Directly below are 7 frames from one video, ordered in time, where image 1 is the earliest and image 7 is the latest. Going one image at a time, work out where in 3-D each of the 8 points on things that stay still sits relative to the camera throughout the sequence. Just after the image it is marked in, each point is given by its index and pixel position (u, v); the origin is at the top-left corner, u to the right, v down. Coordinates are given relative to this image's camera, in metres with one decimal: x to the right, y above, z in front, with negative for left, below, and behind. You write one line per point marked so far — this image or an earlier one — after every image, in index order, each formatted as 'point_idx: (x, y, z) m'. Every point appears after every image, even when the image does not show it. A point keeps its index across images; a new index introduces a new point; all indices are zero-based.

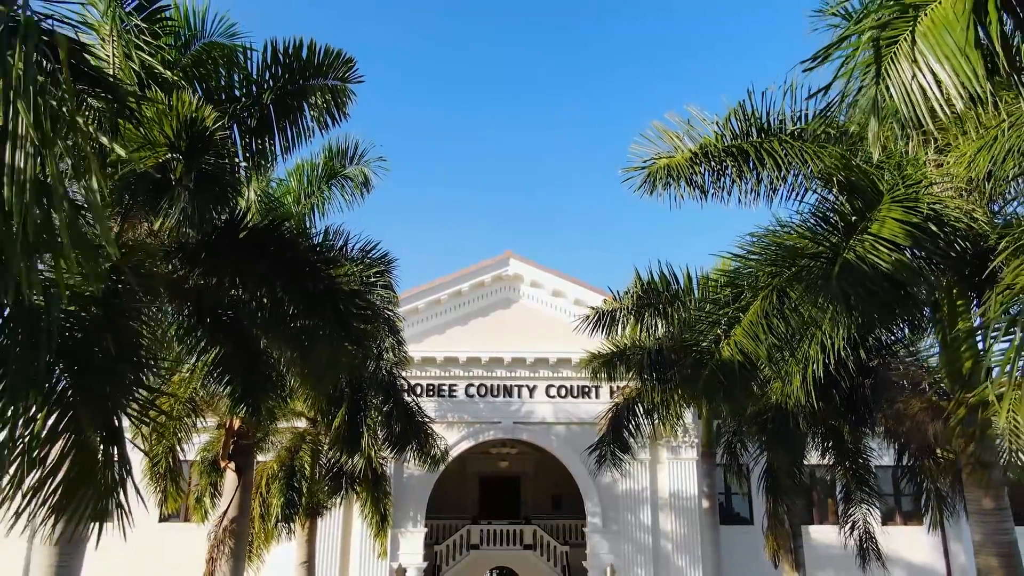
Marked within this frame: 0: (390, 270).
0: (-2.0, +0.4, +12.6) m
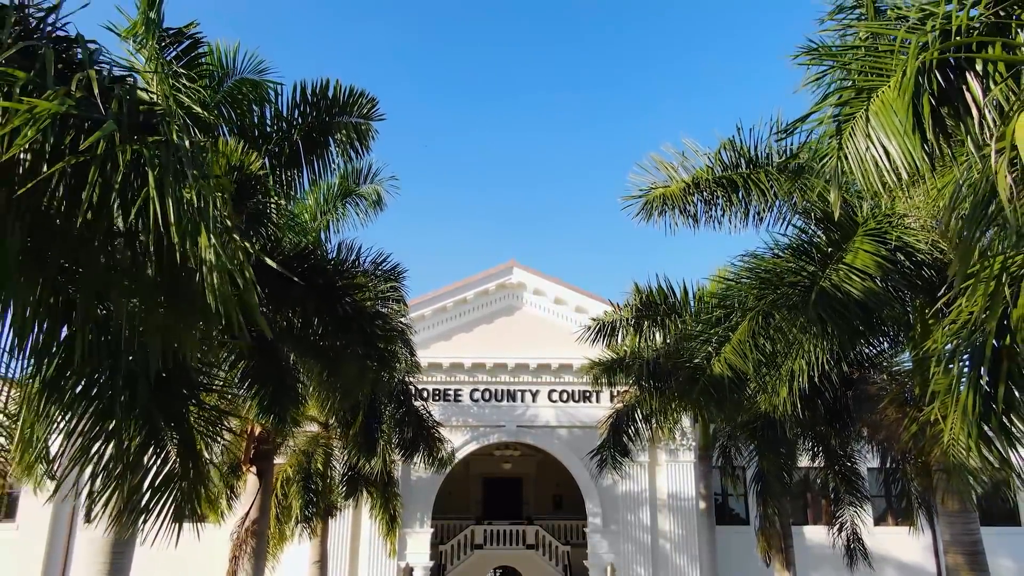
0: (-1.9, +0.1, +13.3) m
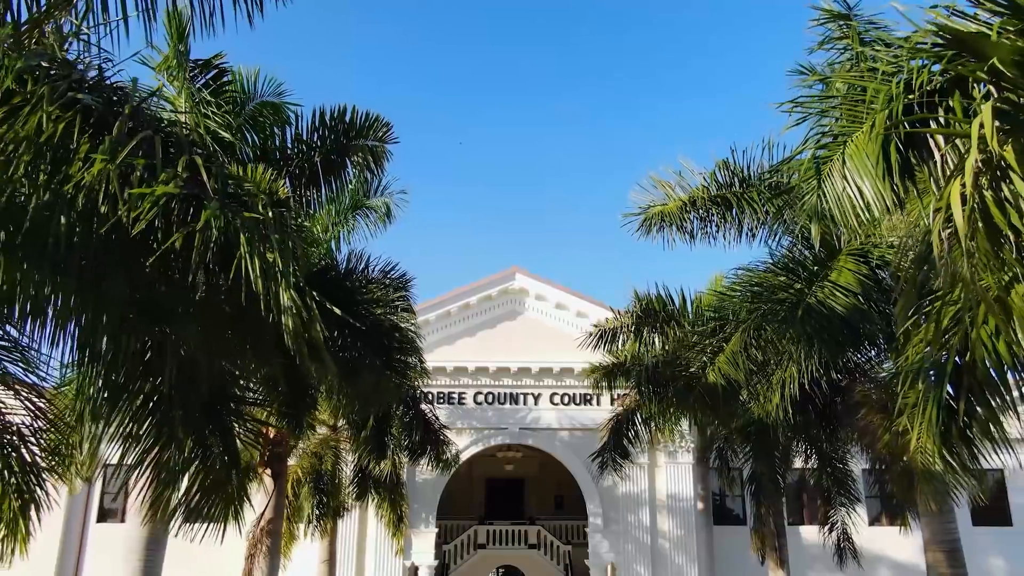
0: (-1.8, 0.0, +13.9) m
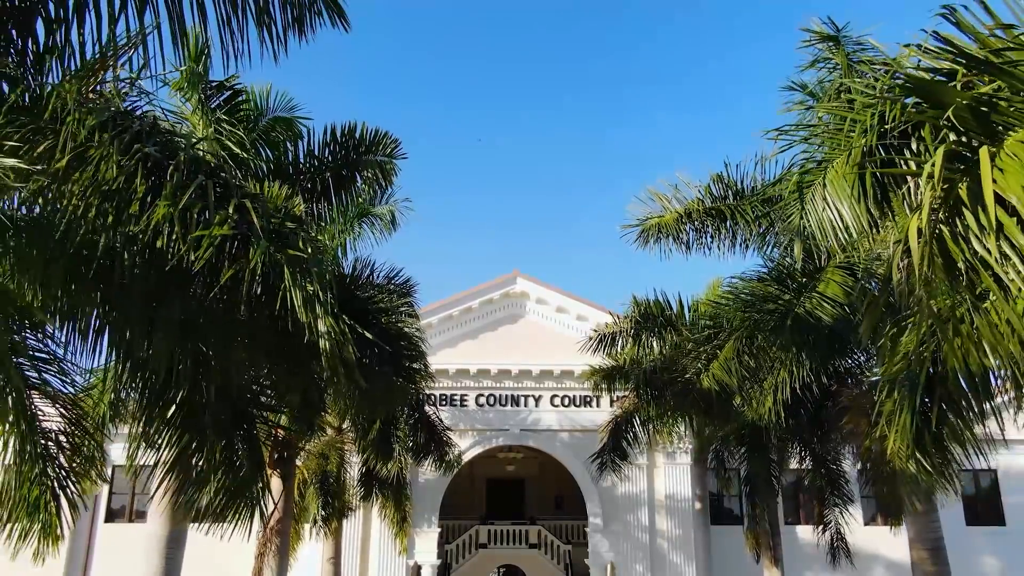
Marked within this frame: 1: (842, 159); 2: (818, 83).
0: (-1.8, -0.2, +14.3) m
1: (+2.4, +0.9, +5.8) m
2: (+3.8, +2.6, +10.0) m
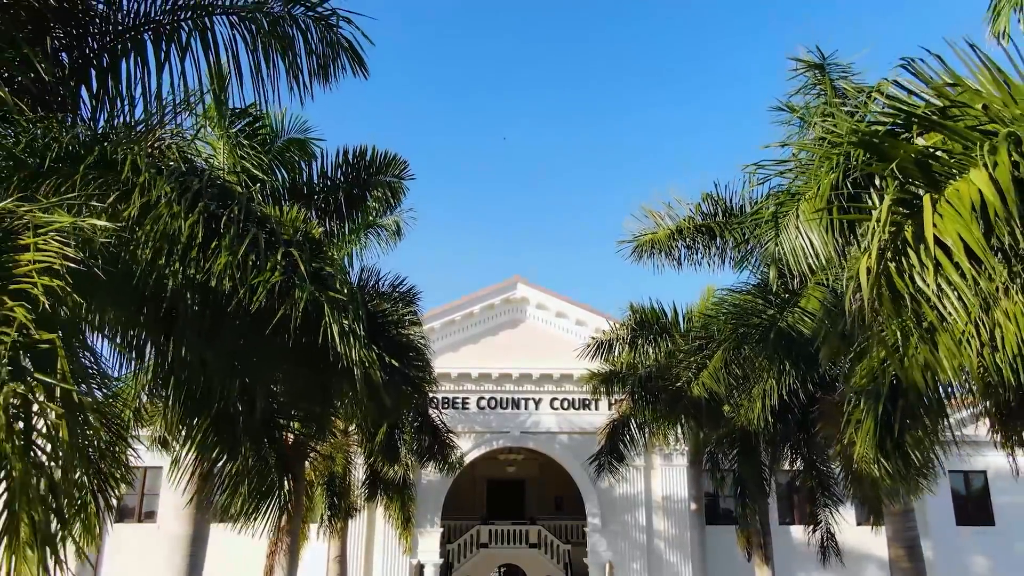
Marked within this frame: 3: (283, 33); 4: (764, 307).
0: (-1.8, -0.3, +15.0) m
1: (+2.4, +0.7, +6.4) m
2: (+3.8, +2.4, +10.7) m
3: (-1.7, +1.9, +6.1) m
4: (+3.0, -0.2, +9.6) m
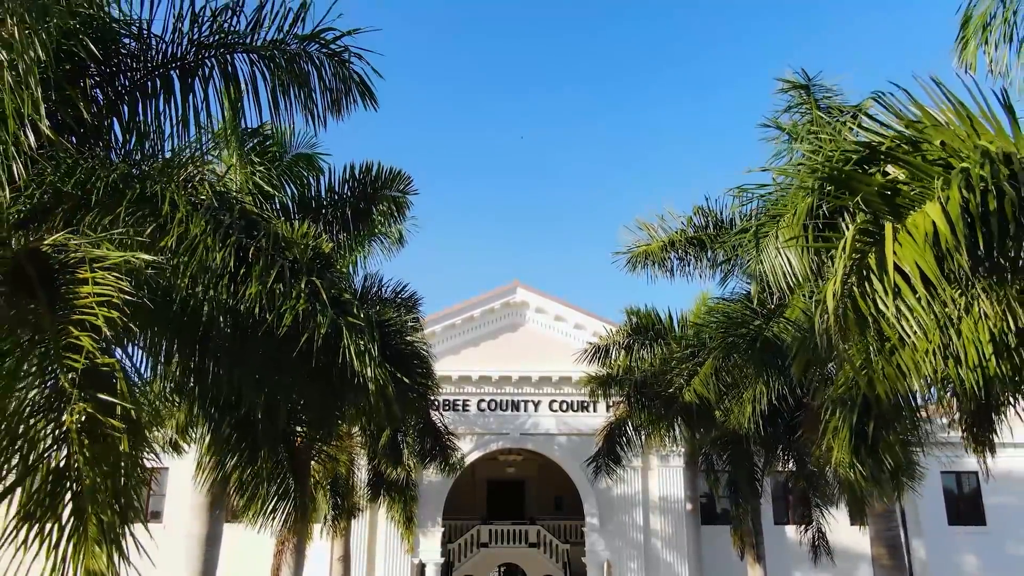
0: (-1.8, -0.5, +15.4) m
1: (+2.4, +0.6, +6.9) m
2: (+3.8, +2.2, +11.1) m
3: (-1.7, +1.8, +6.6) m
4: (+3.0, -0.4, +10.1) m
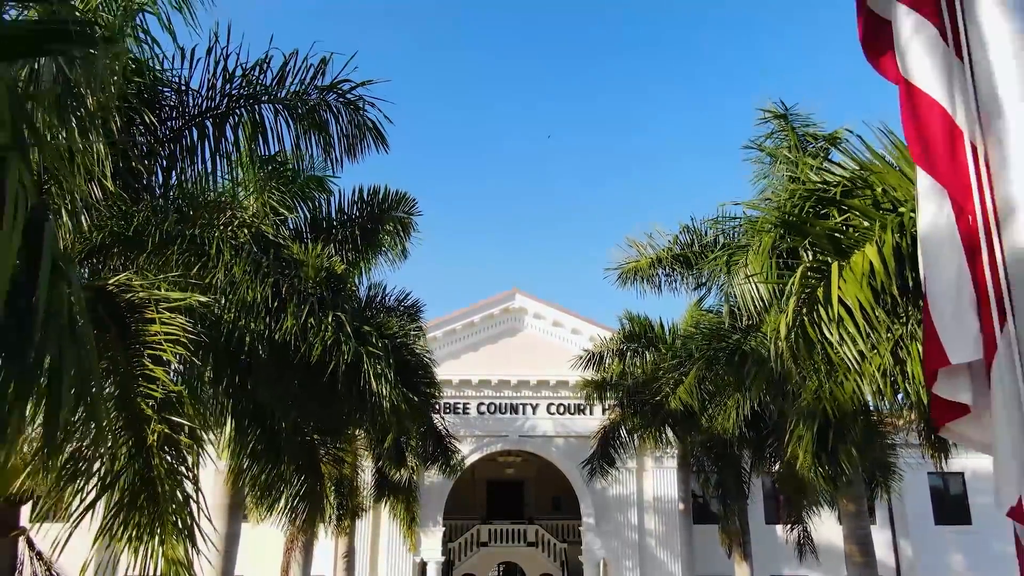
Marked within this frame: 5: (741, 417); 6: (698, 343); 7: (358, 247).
0: (-1.8, -0.7, +16.2) m
1: (+2.4, +0.4, +7.7) m
2: (+3.8, +2.0, +11.9) m
3: (-1.8, +1.6, +7.4) m
4: (+3.0, -0.6, +10.9) m
5: (+3.3, -1.9, +11.8) m
6: (+2.7, -0.9, +11.9) m
7: (-2.3, +0.6, +12.4) m
